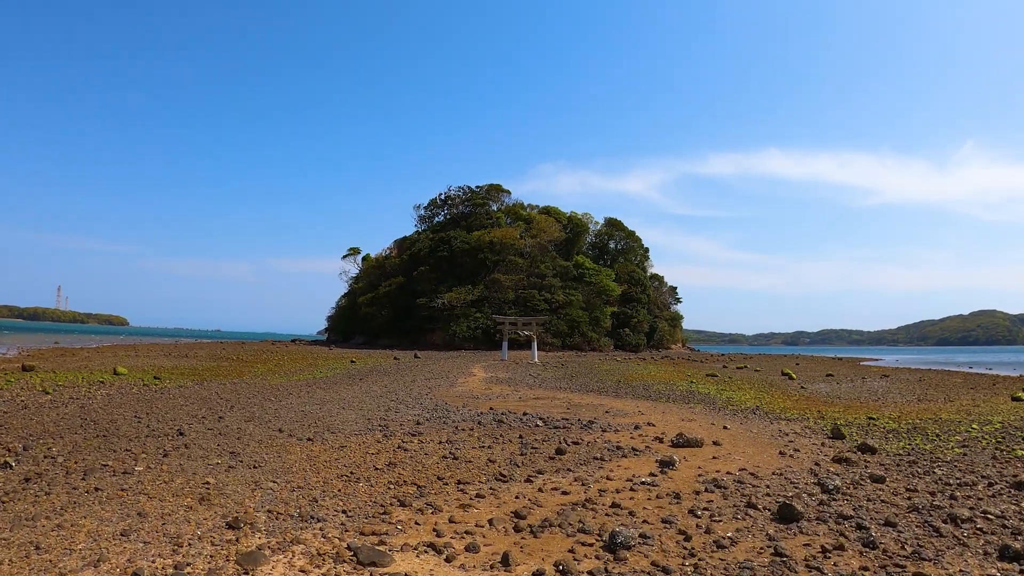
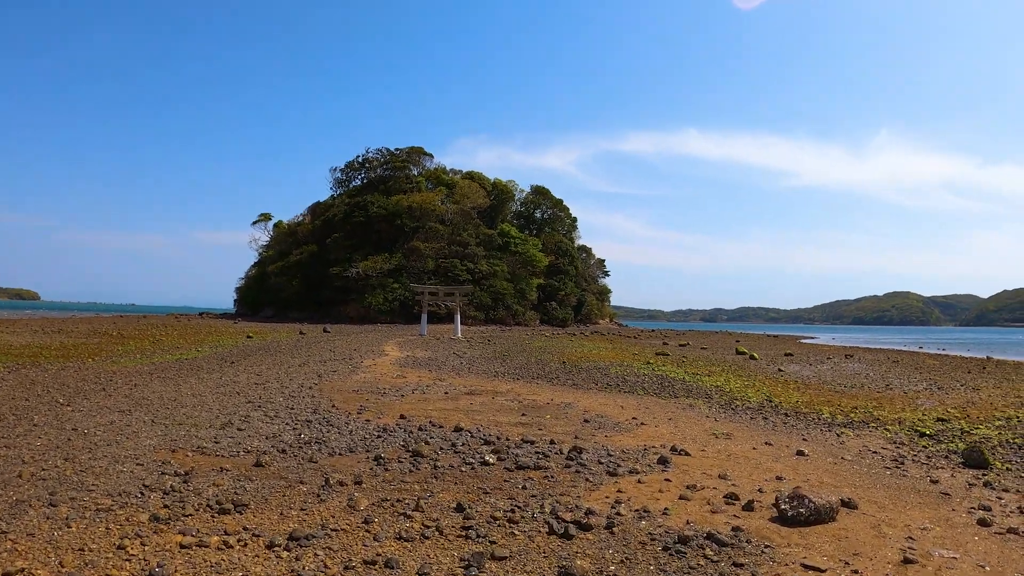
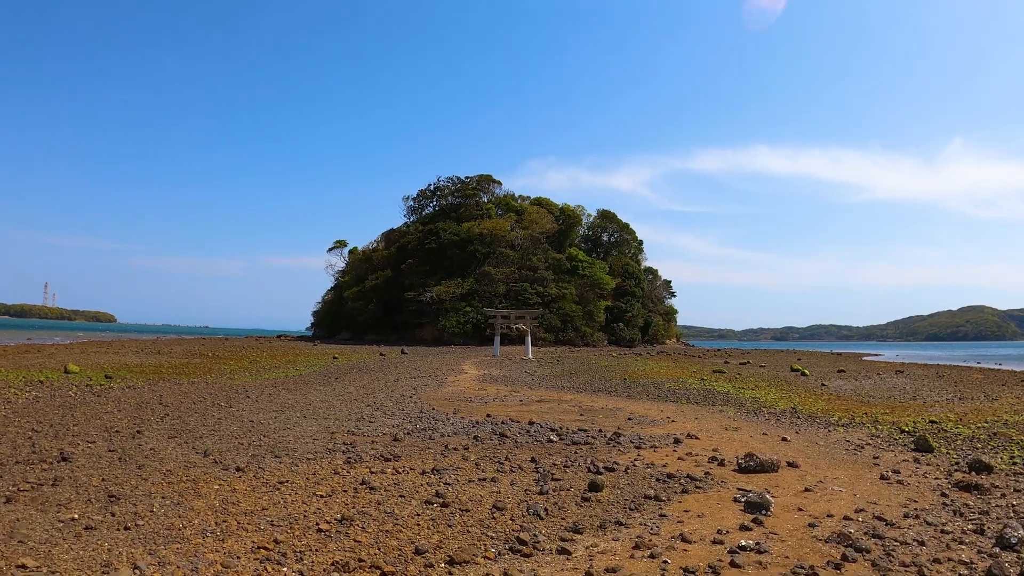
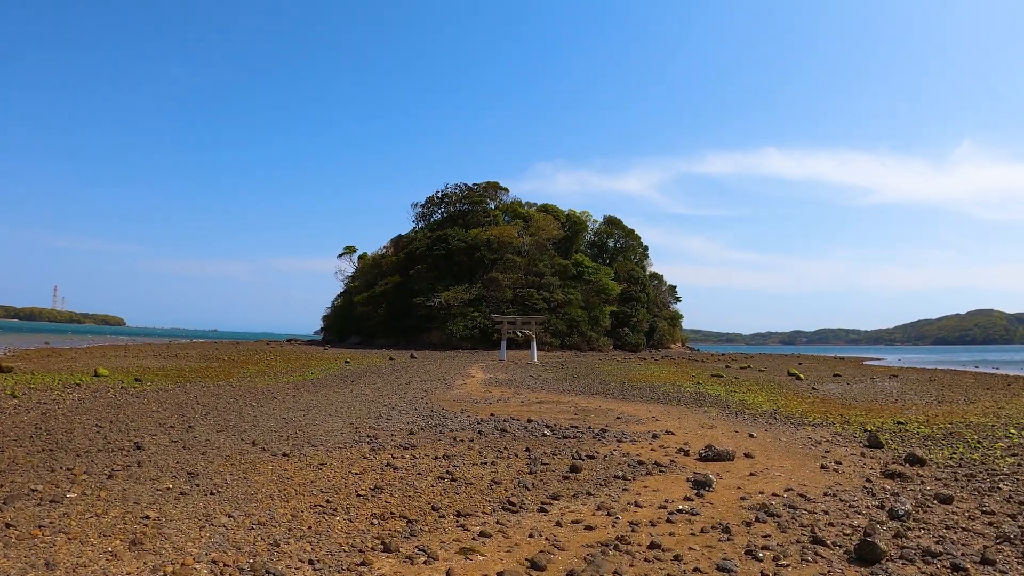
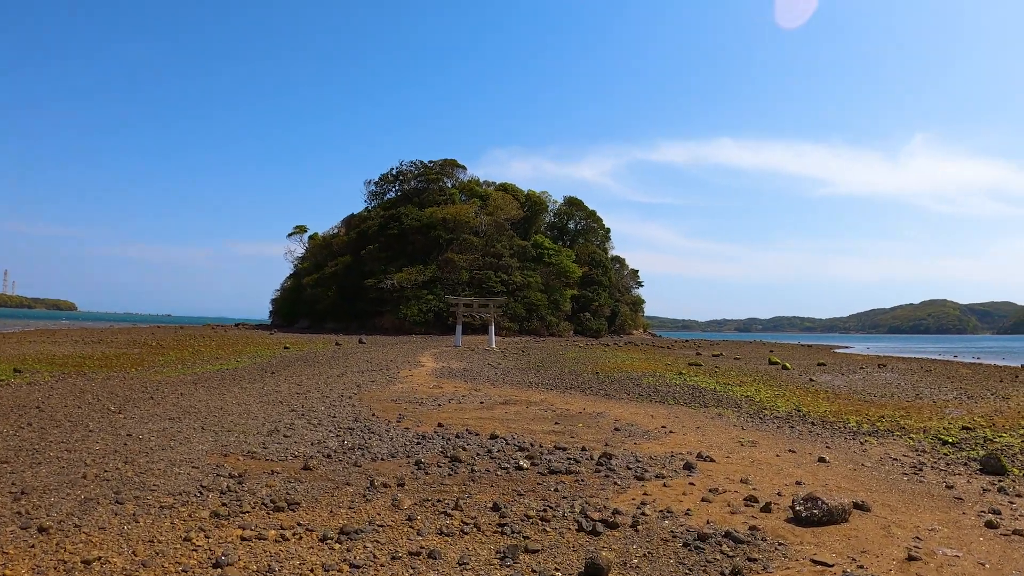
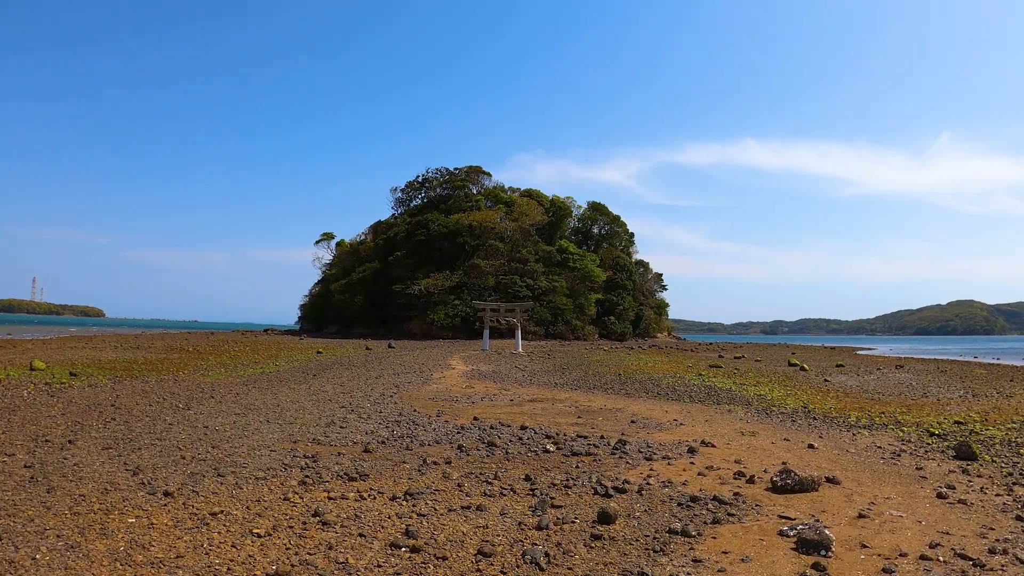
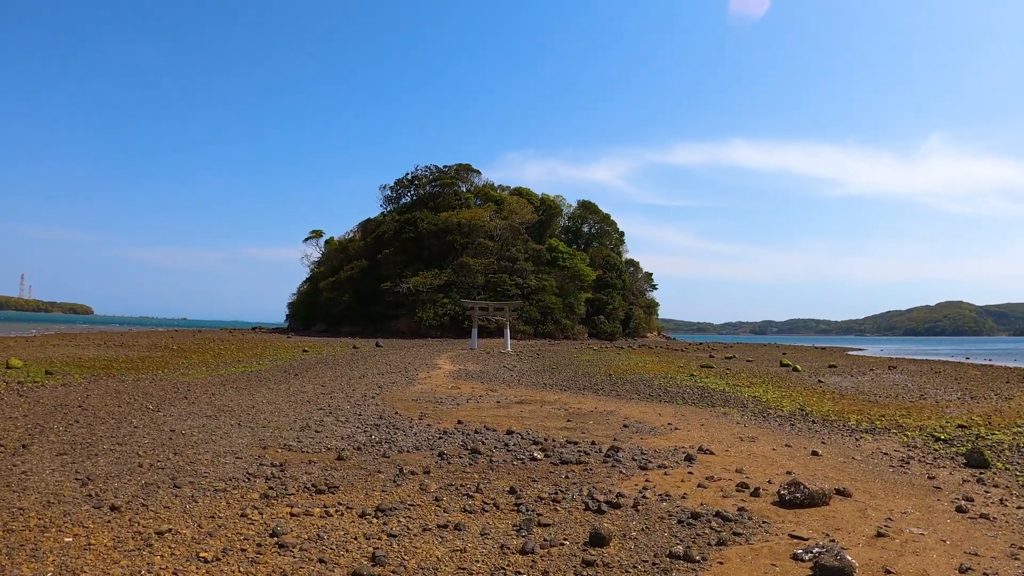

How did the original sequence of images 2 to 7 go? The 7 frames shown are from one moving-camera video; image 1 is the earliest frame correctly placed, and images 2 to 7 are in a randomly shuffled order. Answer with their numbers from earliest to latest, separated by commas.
4, 3, 6, 7, 5, 2
